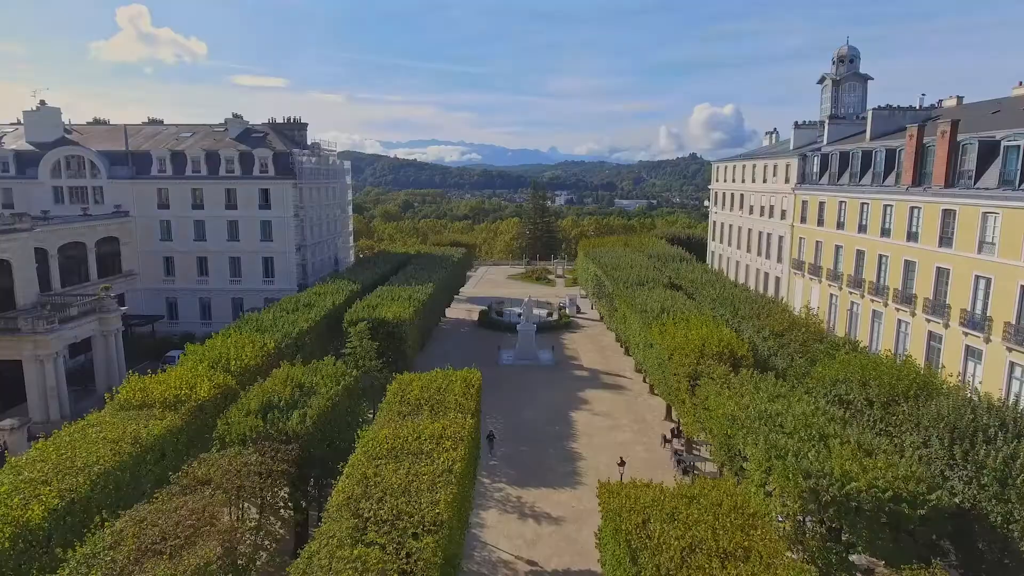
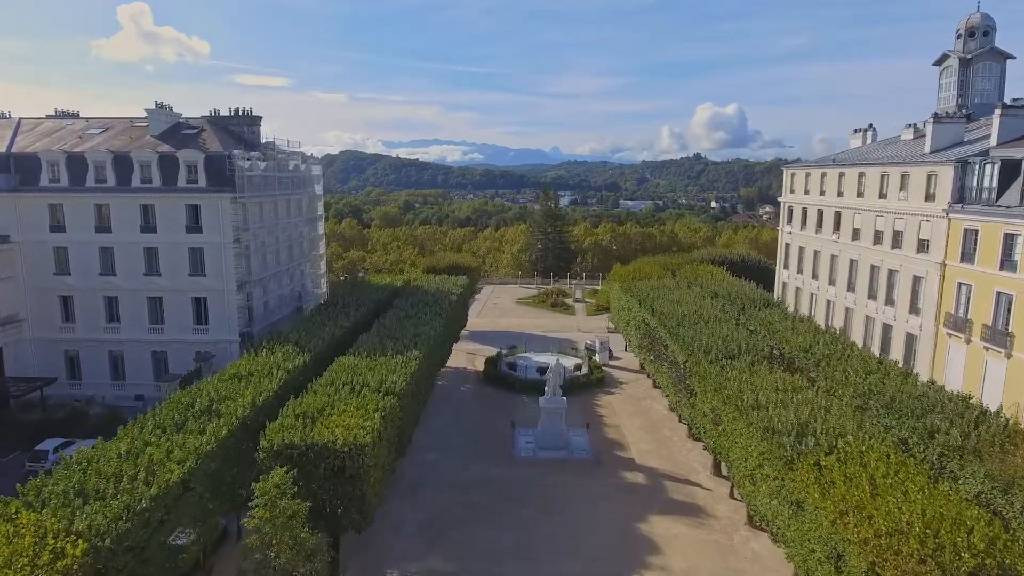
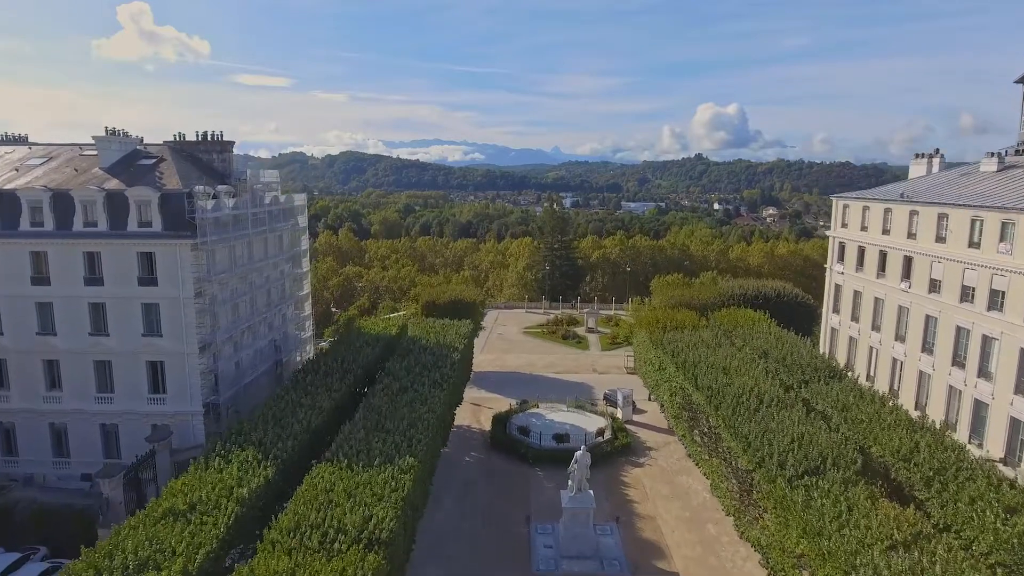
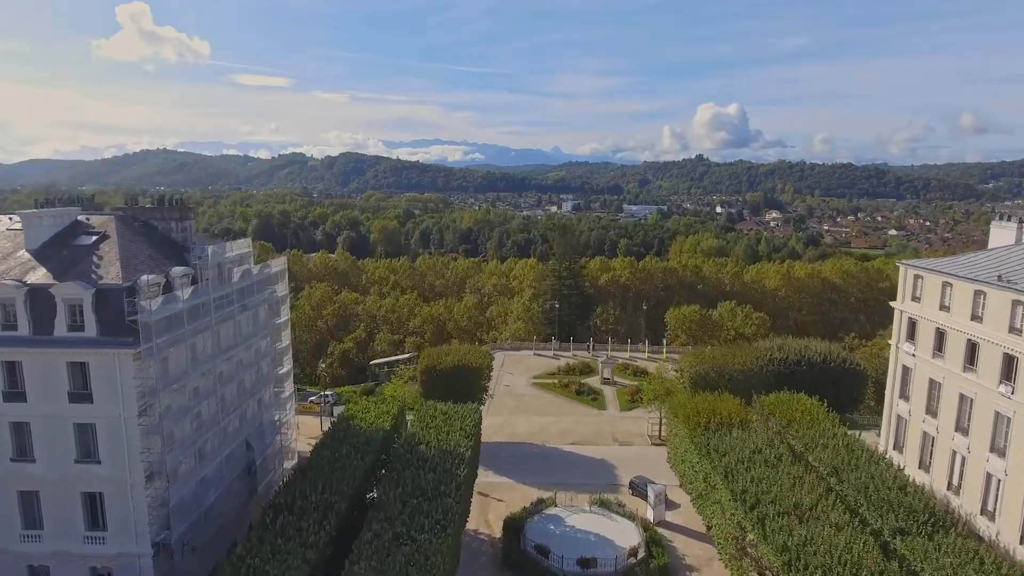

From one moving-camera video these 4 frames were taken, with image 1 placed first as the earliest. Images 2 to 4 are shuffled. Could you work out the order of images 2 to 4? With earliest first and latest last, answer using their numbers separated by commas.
2, 3, 4
